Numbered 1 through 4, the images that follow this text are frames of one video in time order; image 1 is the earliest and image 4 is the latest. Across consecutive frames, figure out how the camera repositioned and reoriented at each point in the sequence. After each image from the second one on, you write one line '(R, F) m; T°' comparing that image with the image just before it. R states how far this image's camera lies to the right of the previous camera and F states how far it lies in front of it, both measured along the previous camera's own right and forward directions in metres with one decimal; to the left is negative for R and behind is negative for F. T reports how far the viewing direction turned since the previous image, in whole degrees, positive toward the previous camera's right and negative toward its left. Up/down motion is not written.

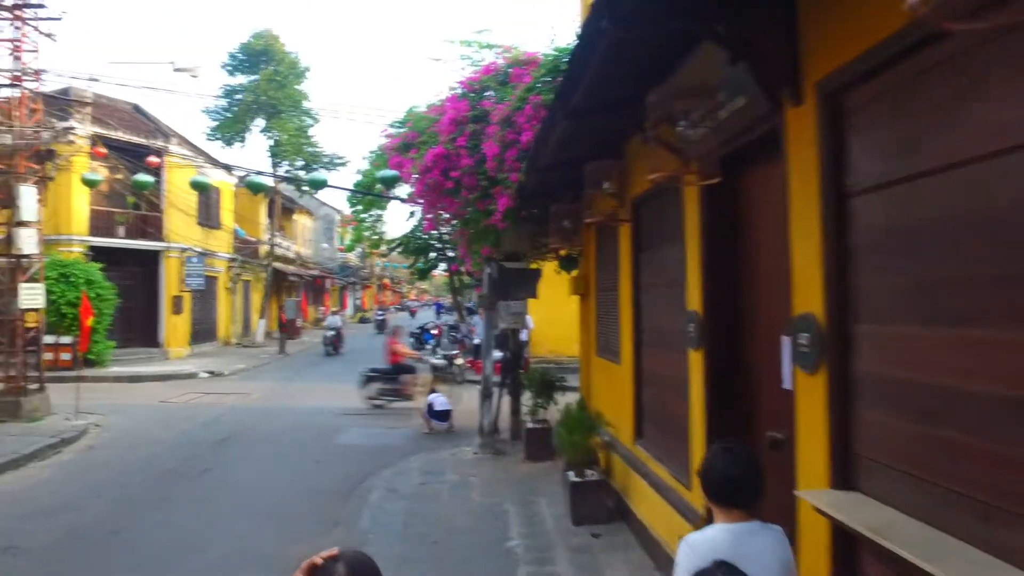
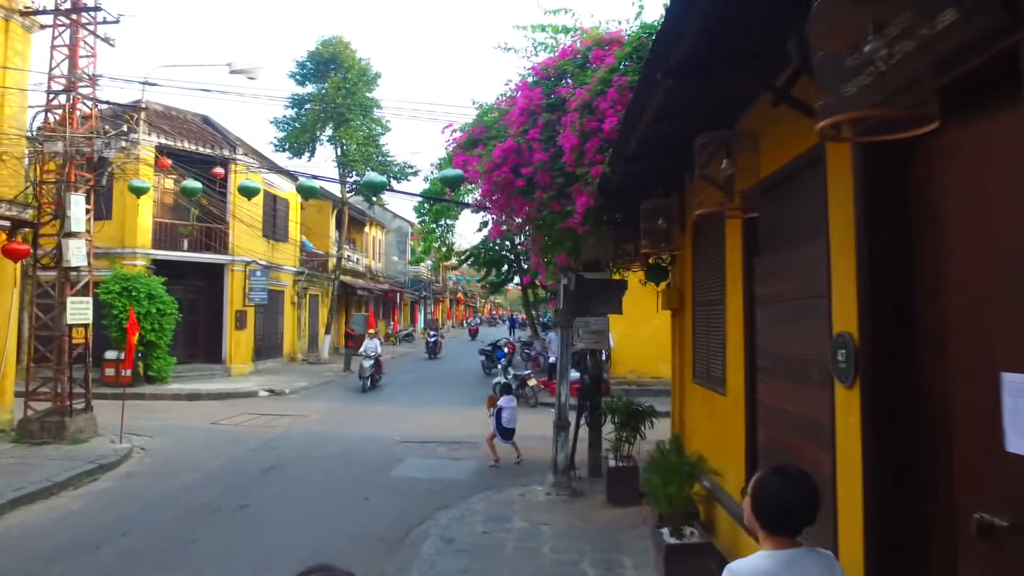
(0.0, +1.1) m; -4°
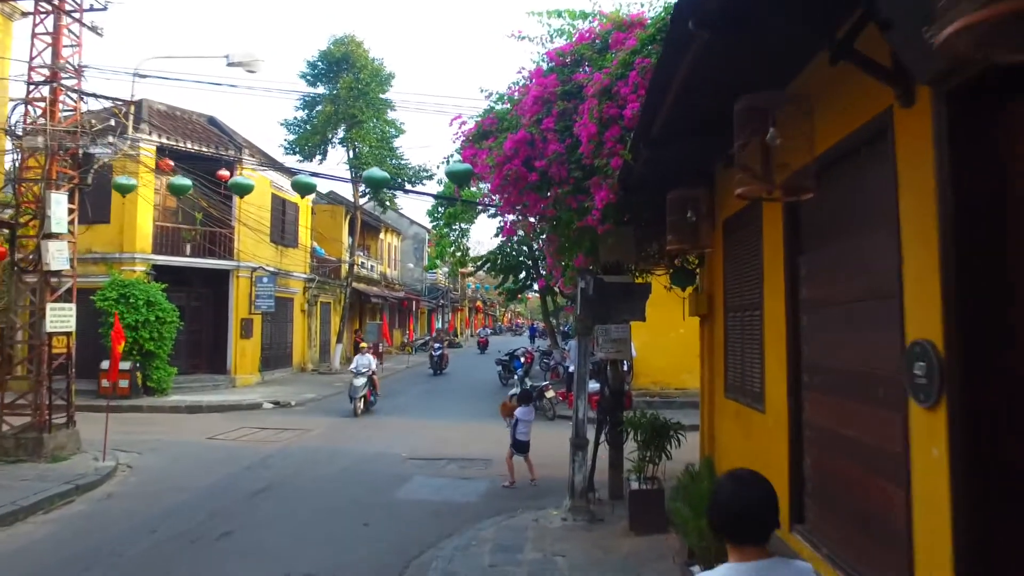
(+0.1, +0.7) m; -1°
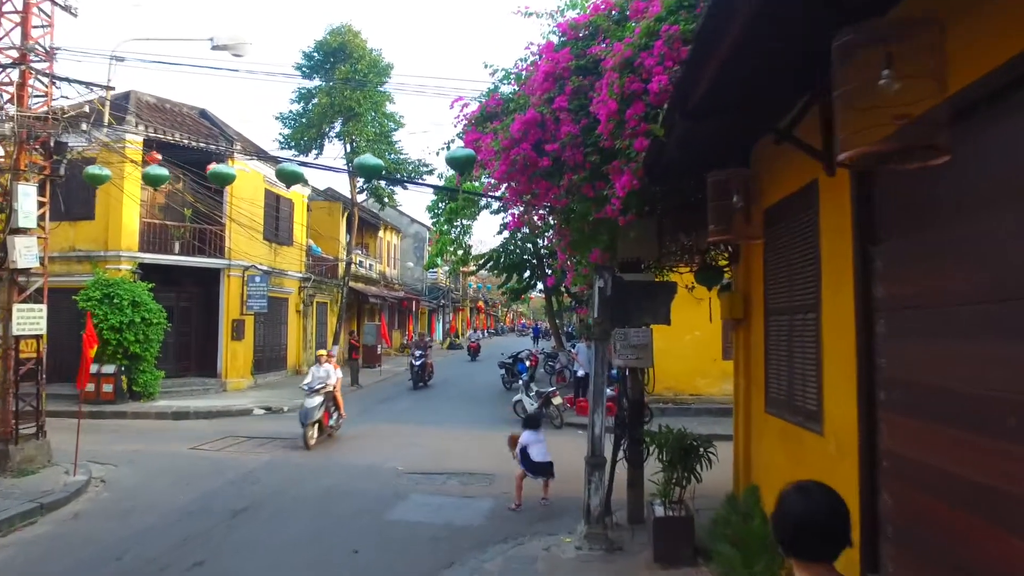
(0.0, +0.7) m; 0°
